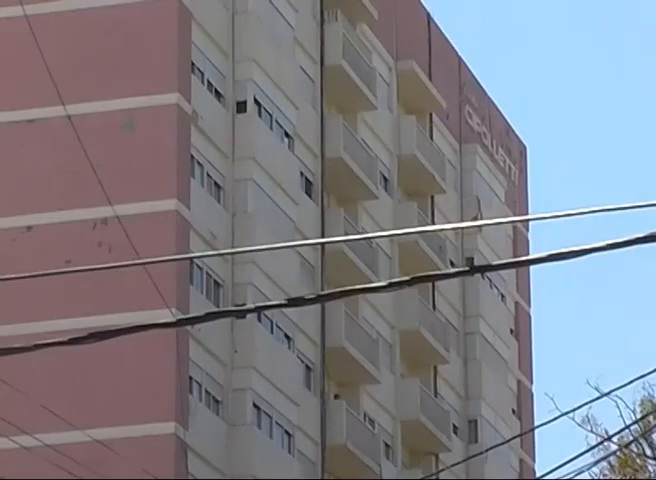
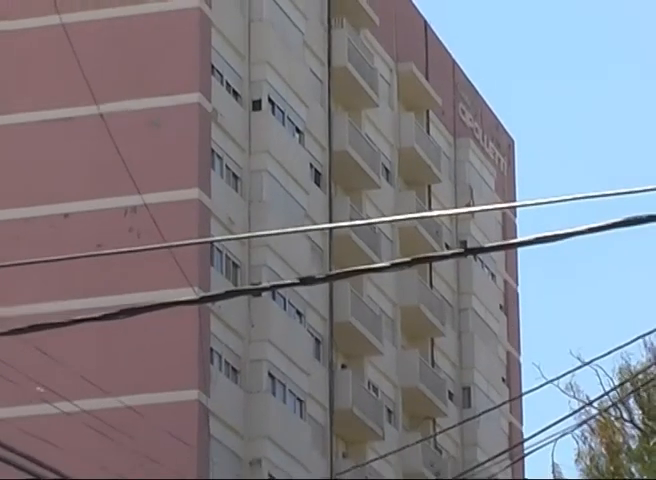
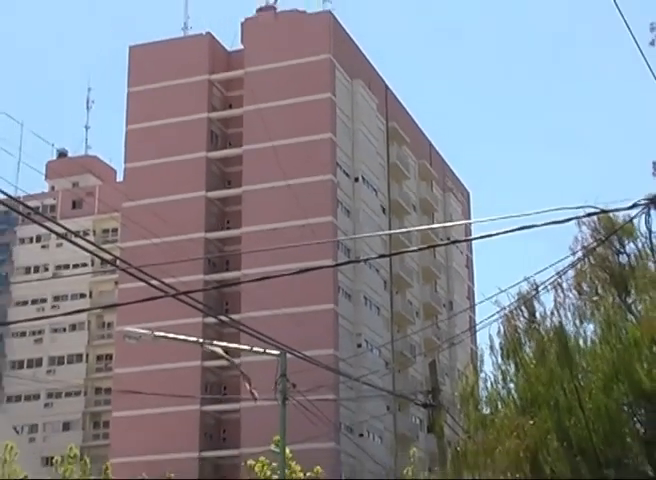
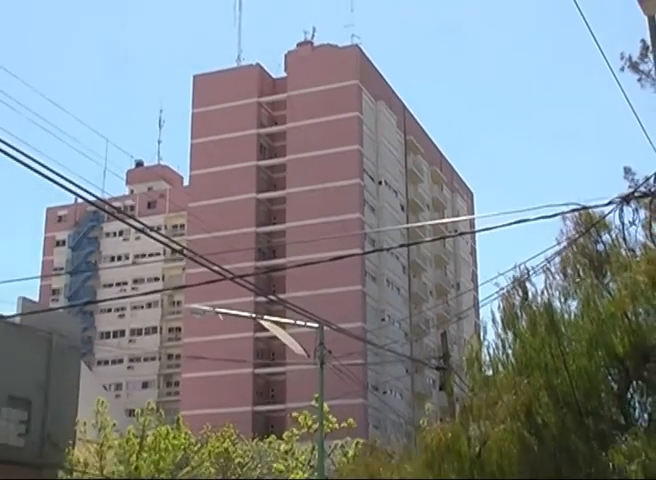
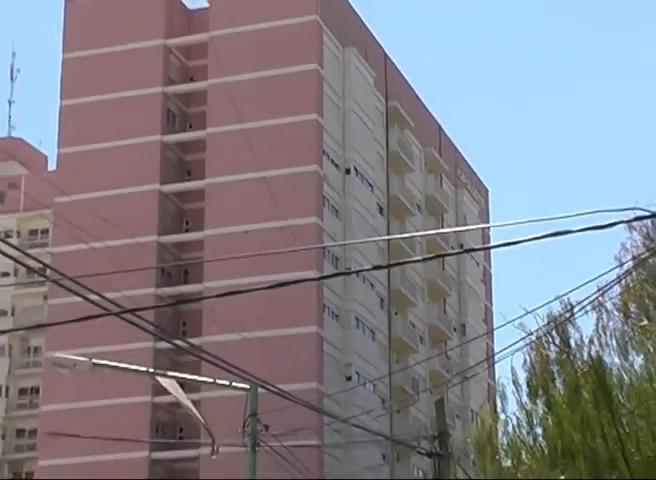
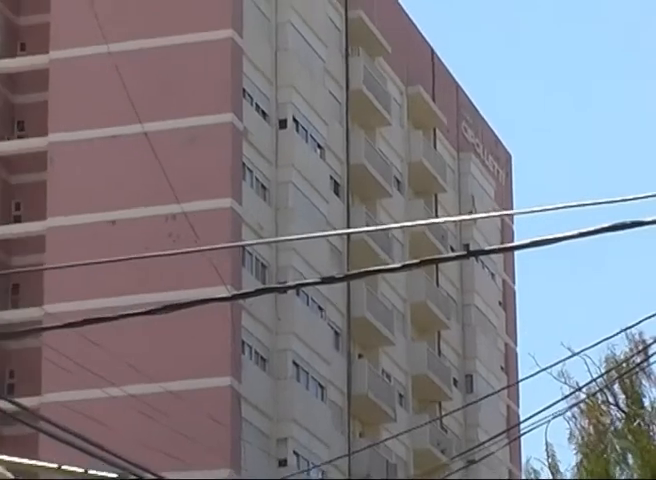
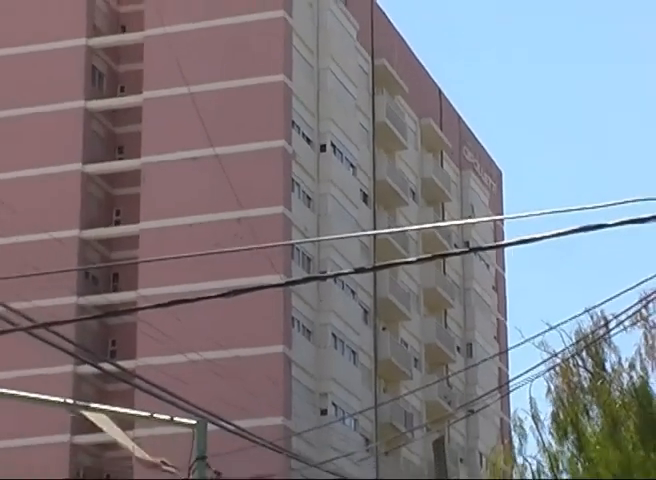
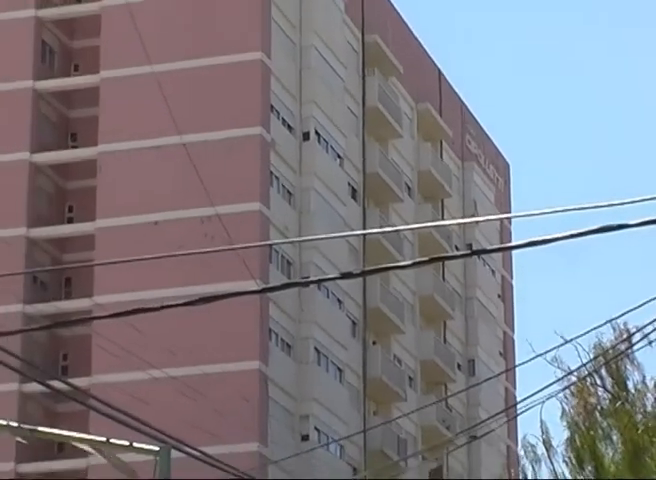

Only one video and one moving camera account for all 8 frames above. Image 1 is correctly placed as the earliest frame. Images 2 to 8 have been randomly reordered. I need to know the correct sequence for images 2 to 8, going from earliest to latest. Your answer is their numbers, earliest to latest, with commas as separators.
2, 6, 8, 7, 5, 3, 4
